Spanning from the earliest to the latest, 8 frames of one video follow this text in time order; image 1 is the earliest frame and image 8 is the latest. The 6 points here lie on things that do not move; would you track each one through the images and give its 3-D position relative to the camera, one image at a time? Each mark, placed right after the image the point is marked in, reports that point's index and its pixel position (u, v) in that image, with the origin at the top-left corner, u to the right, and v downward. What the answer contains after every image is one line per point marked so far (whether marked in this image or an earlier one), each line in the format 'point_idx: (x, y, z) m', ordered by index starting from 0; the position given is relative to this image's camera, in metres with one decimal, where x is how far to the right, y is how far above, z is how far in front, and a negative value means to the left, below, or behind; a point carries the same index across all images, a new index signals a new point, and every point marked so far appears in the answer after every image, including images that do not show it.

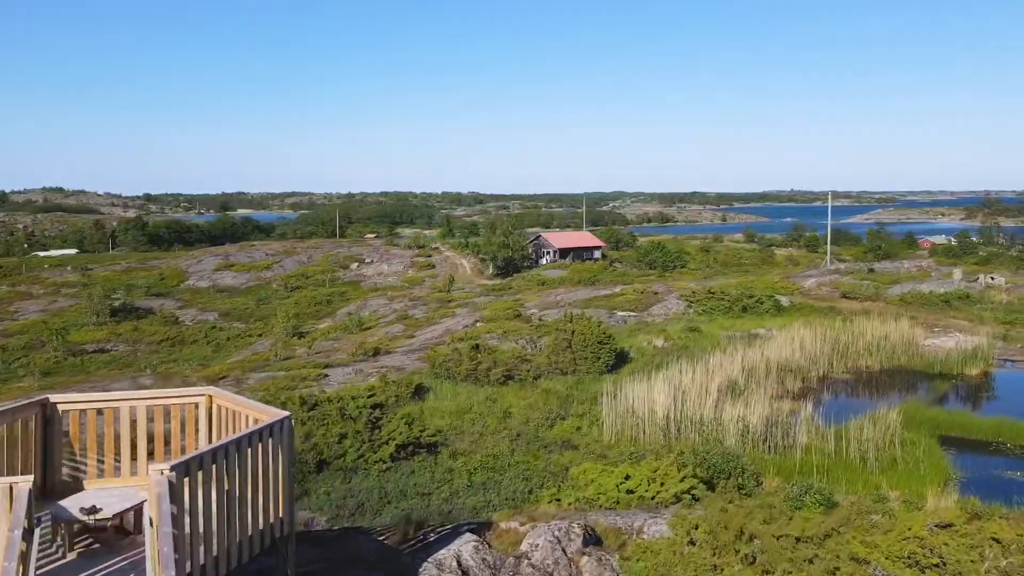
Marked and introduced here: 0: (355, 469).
0: (-2.6, -3.0, +11.8) m
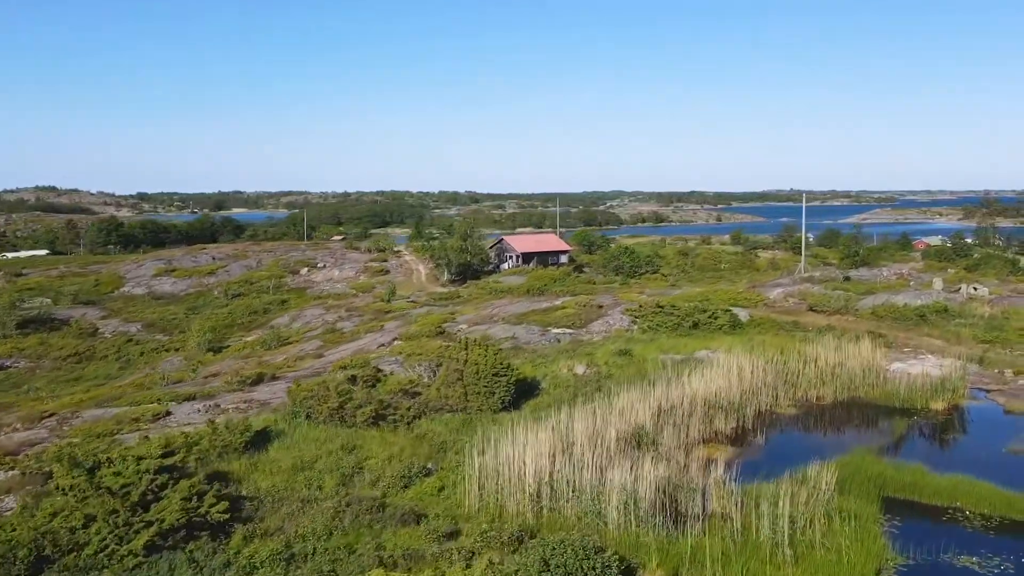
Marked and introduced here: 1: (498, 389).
0: (-5.3, -3.5, +8.9) m
1: (-0.3, -2.3, +16.0) m
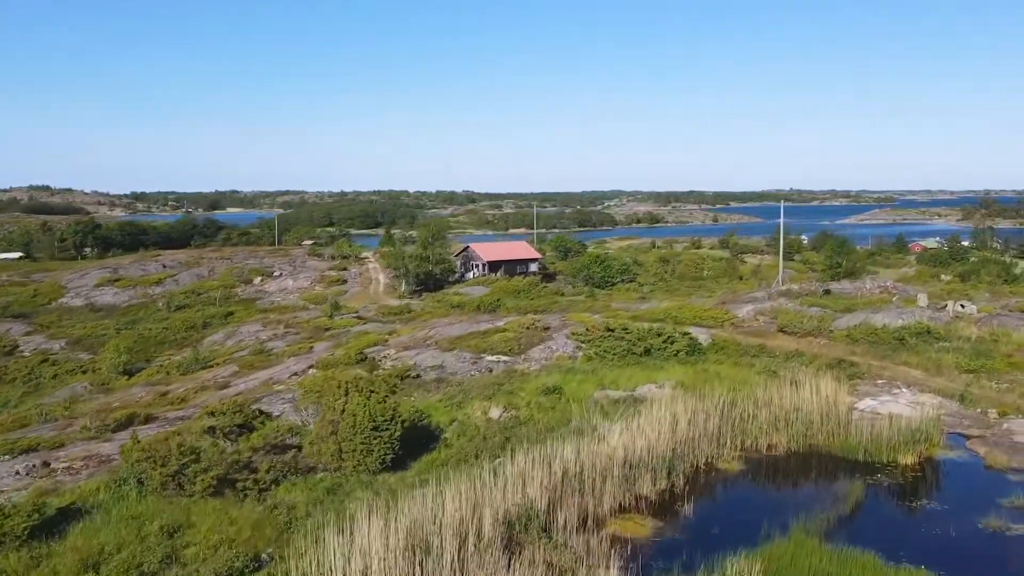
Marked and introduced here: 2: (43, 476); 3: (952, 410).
0: (-7.5, -4.2, +6.3) m
1: (-2.5, -3.0, +13.4) m
2: (-8.7, -3.5, +13.2) m
3: (+11.4, -3.2, +18.4) m
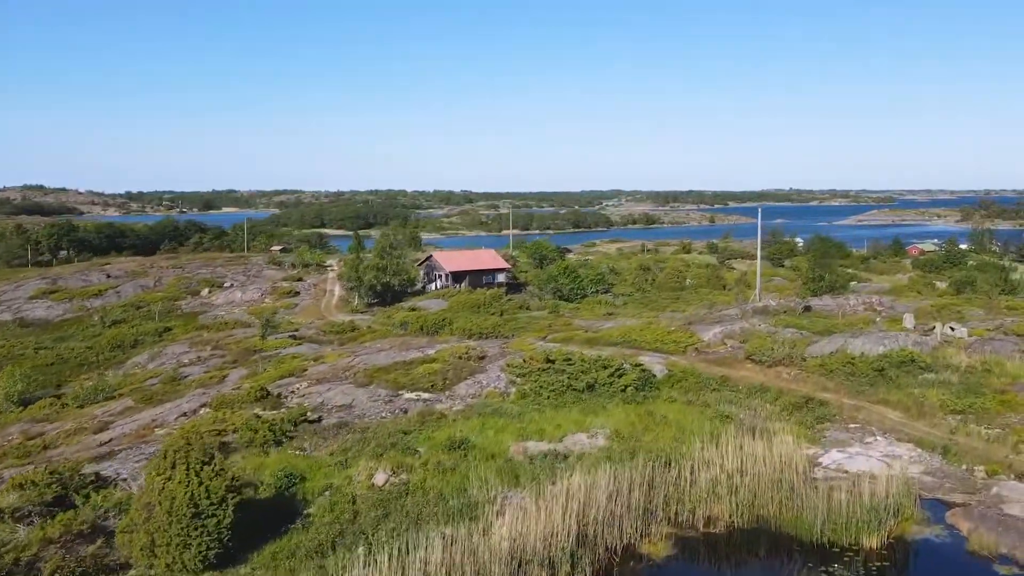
0: (-9.7, -5.0, +3.6) m
1: (-4.7, -3.7, +10.6) m
2: (-10.8, -4.2, +10.4) m
3: (+9.2, -3.9, +15.6) m
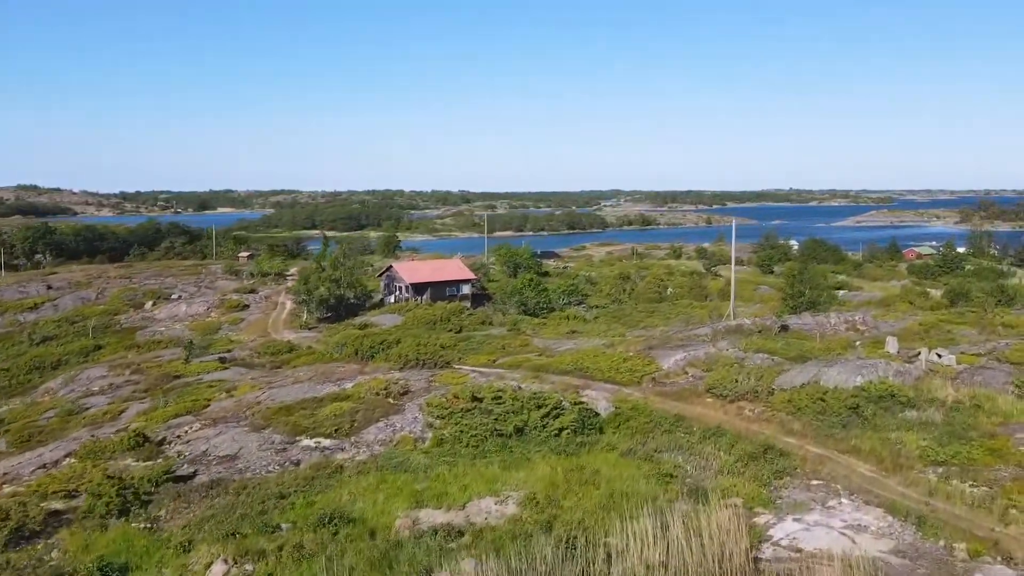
0: (-11.7, -5.7, +1.0) m
1: (-6.7, -4.5, +8.0) m
2: (-12.9, -4.9, +7.8) m
3: (+7.2, -4.7, +13.0) m
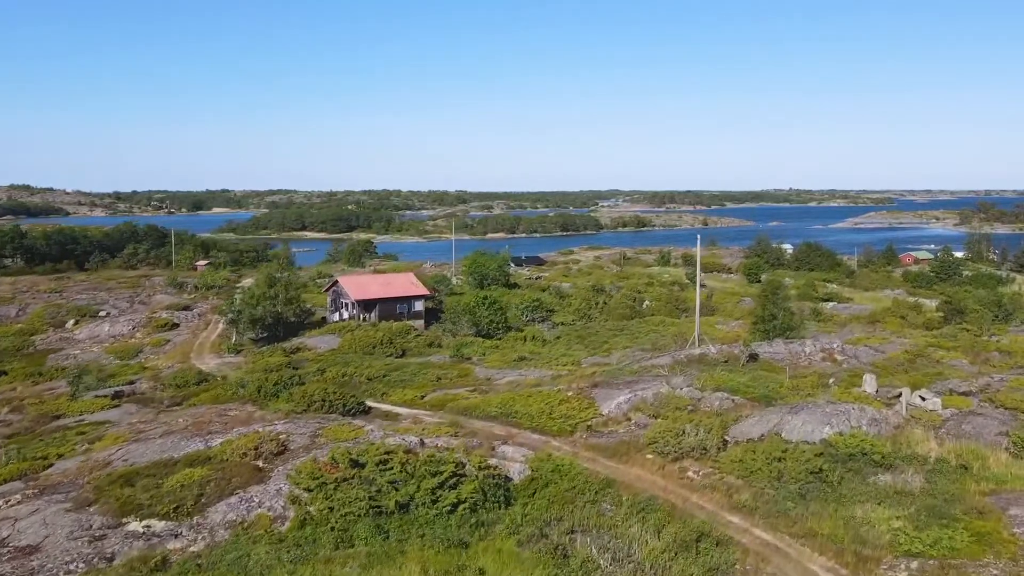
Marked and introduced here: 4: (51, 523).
0: (-14.1, -6.6, -2.2) m
1: (-9.1, -5.4, +4.9) m
2: (-15.3, -5.9, +4.6) m
3: (+4.8, -5.6, +9.8) m
4: (-8.9, -4.5, +13.9) m
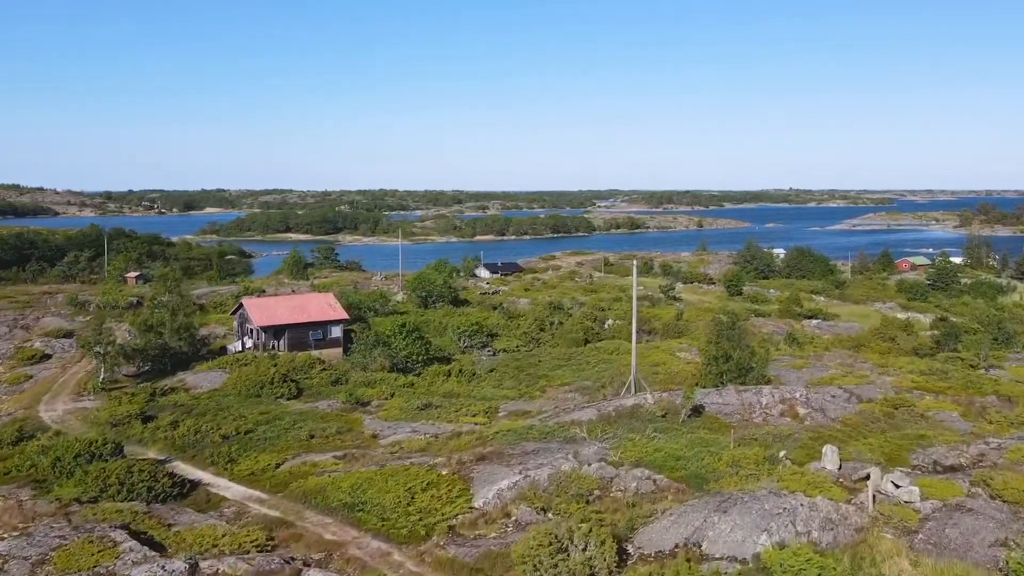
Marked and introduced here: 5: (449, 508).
0: (-17.5, -7.8, -7.0) m
1: (-12.5, -6.6, 0.0) m
2: (-18.7, -7.0, -0.2) m
3: (+1.4, -6.8, +5.0) m
4: (-12.3, -5.7, +9.1) m
5: (-1.2, -4.7, +15.6) m
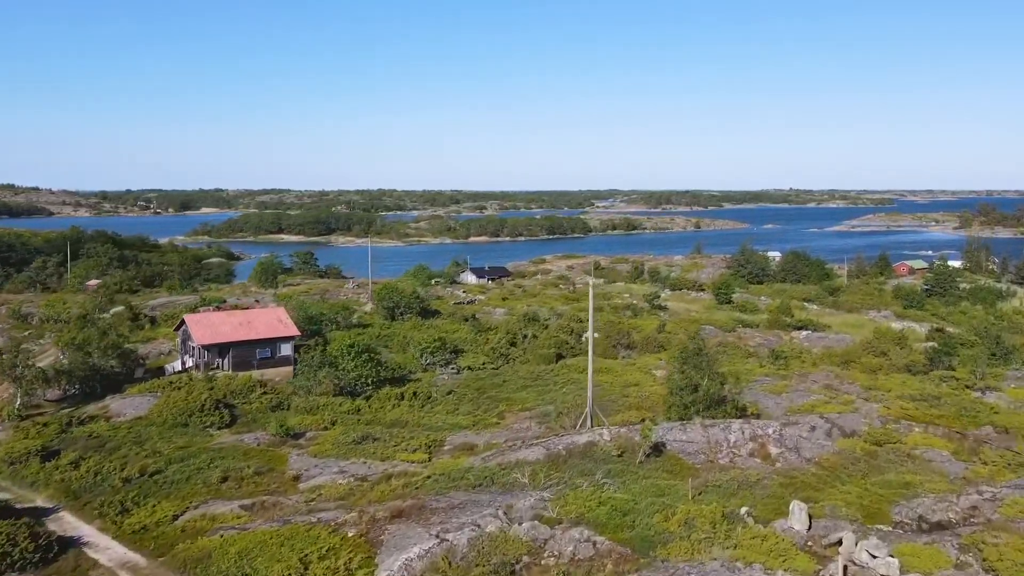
0: (-19.2, -8.4, -9.3) m
1: (-14.2, -7.2, -2.3) m
2: (-20.4, -7.7, -2.5) m
3: (-0.3, -7.5, +2.7) m
4: (-14.0, -6.4, +6.8) m
5: (-3.0, -5.4, +13.3) m
